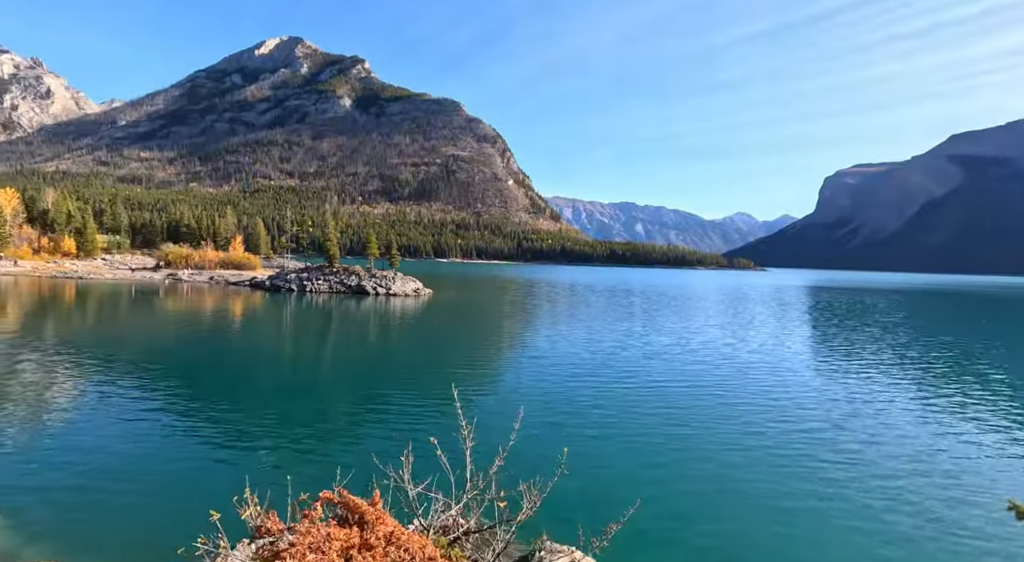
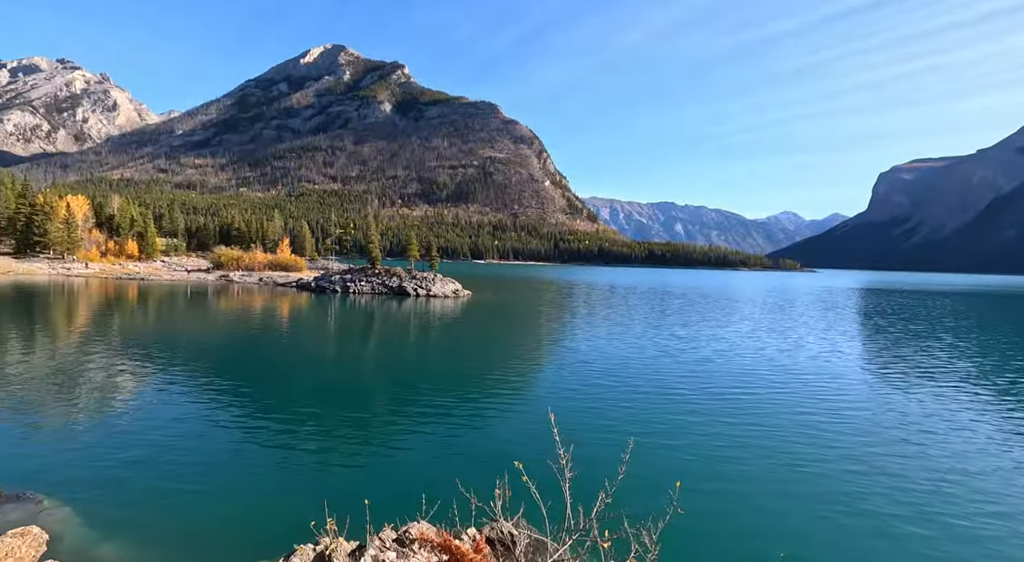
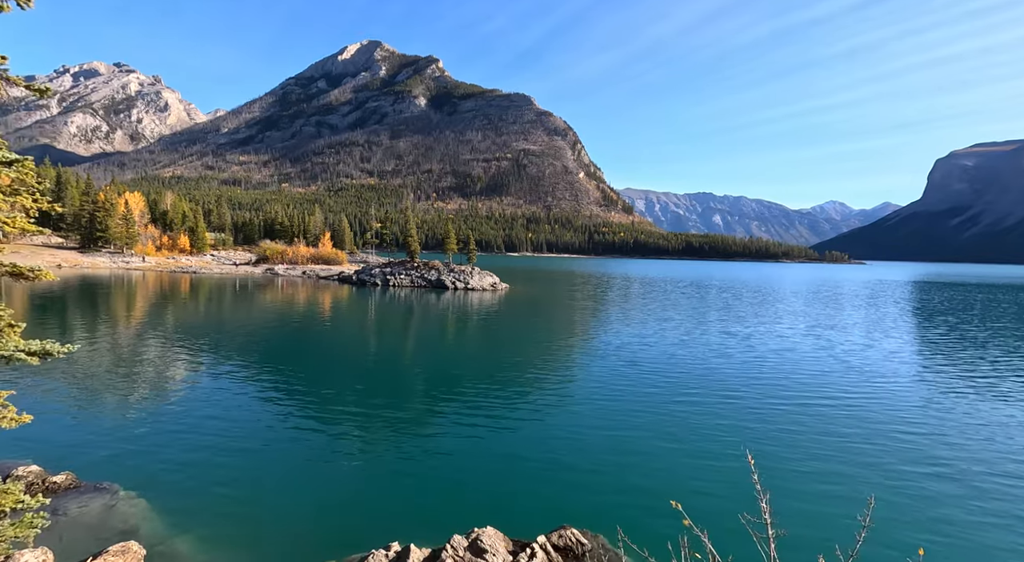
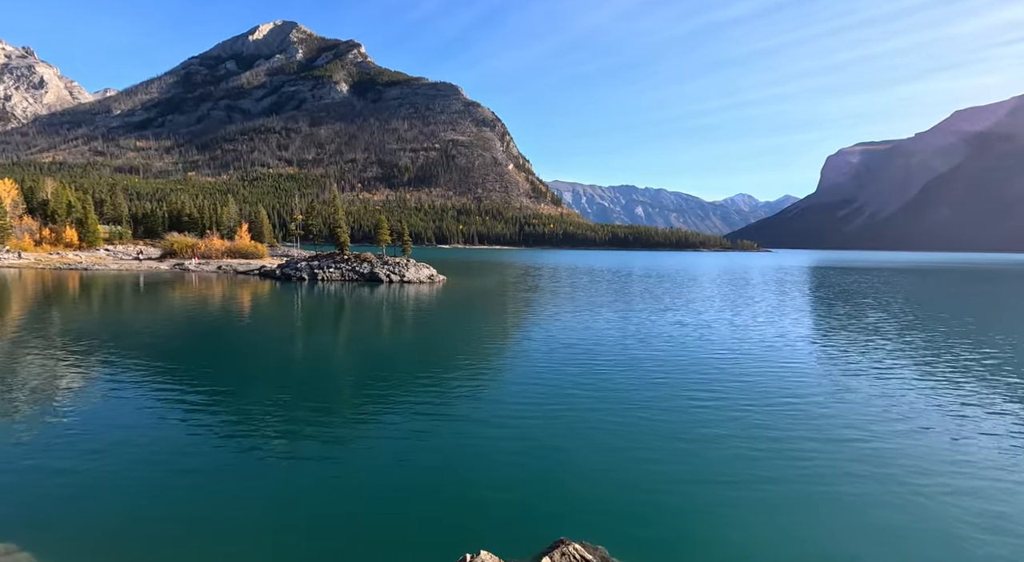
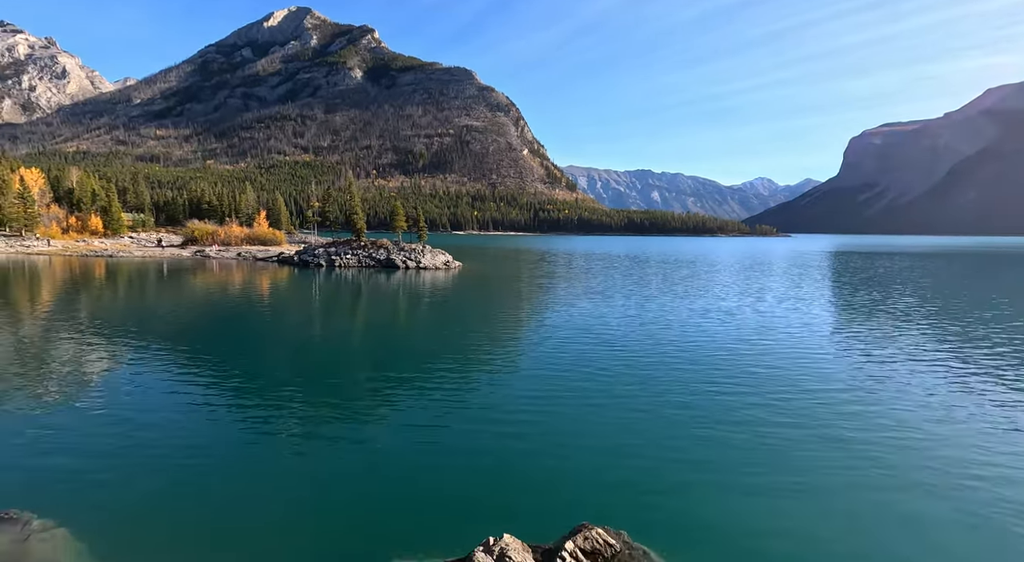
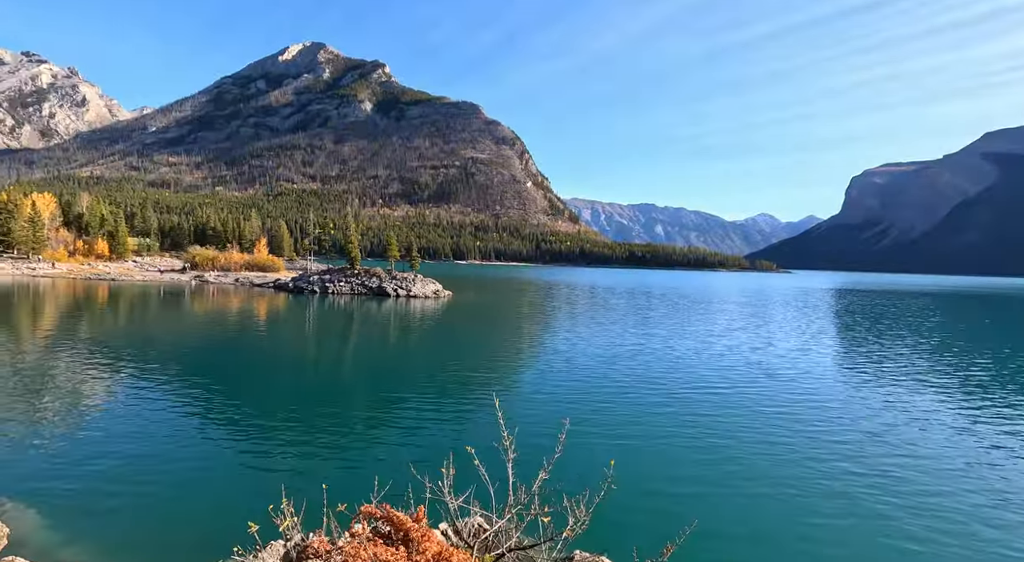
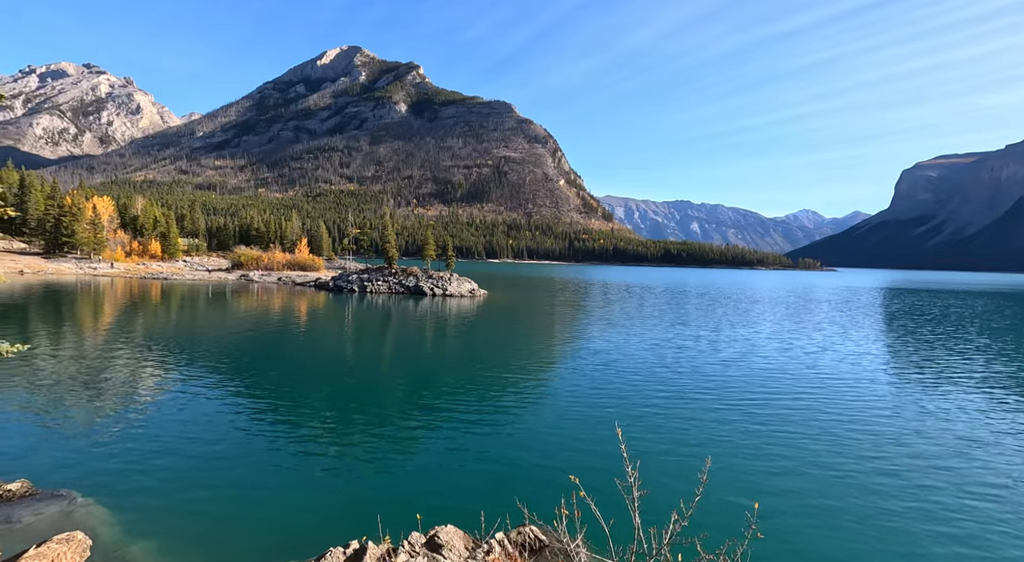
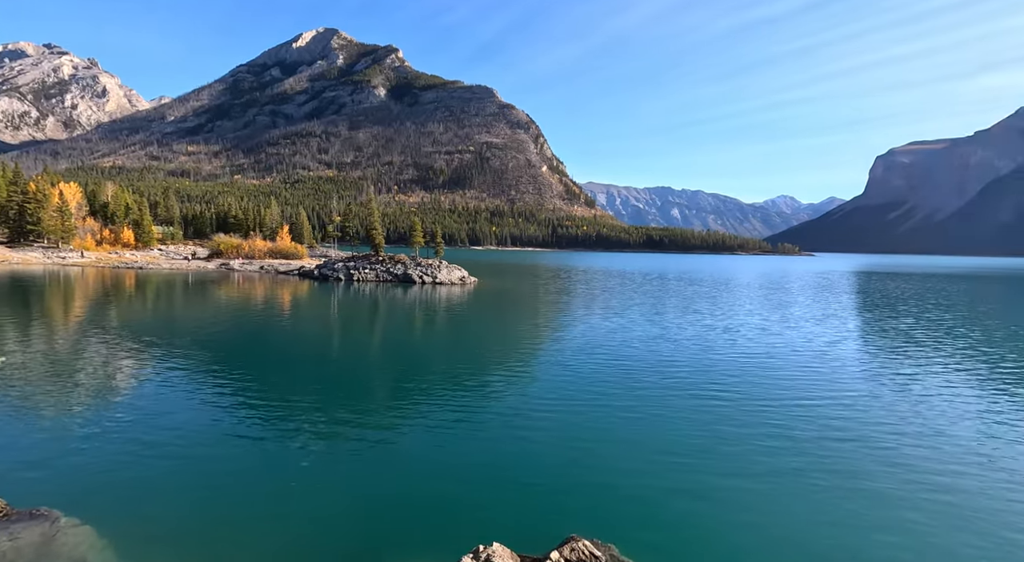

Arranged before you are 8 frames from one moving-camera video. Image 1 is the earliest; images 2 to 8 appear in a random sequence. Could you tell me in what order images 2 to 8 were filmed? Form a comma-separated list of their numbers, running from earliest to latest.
6, 2, 7, 3, 8, 4, 5
